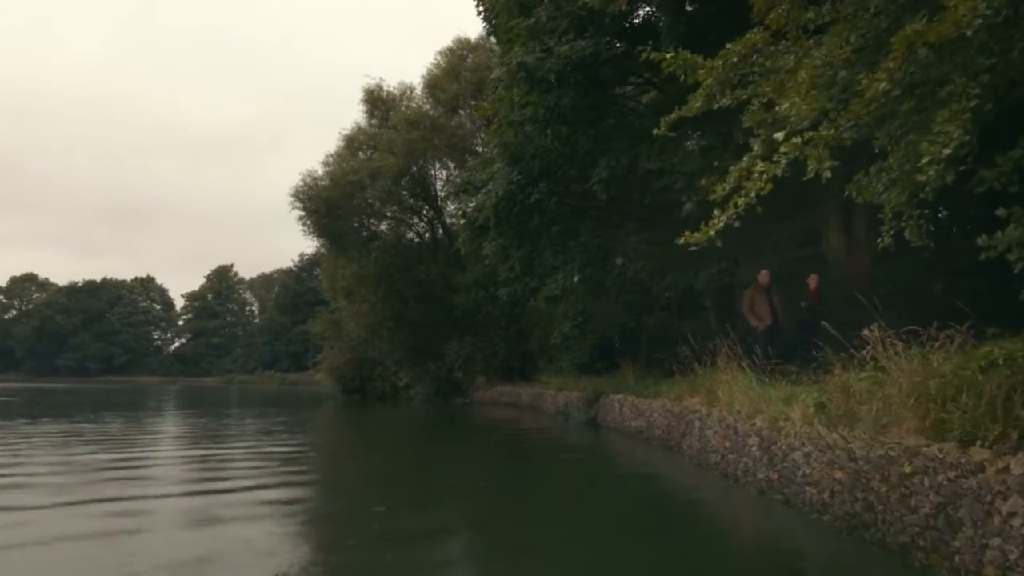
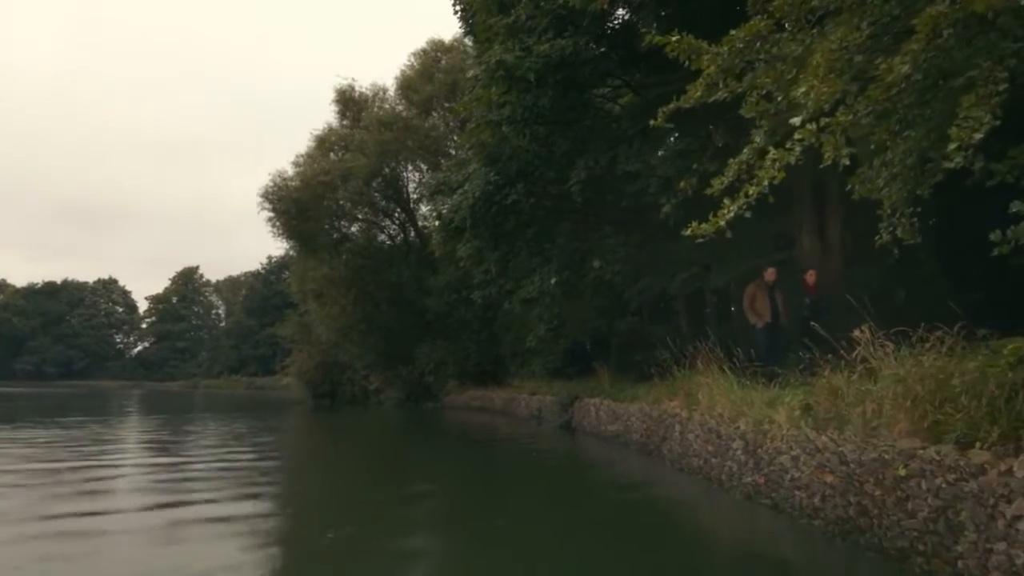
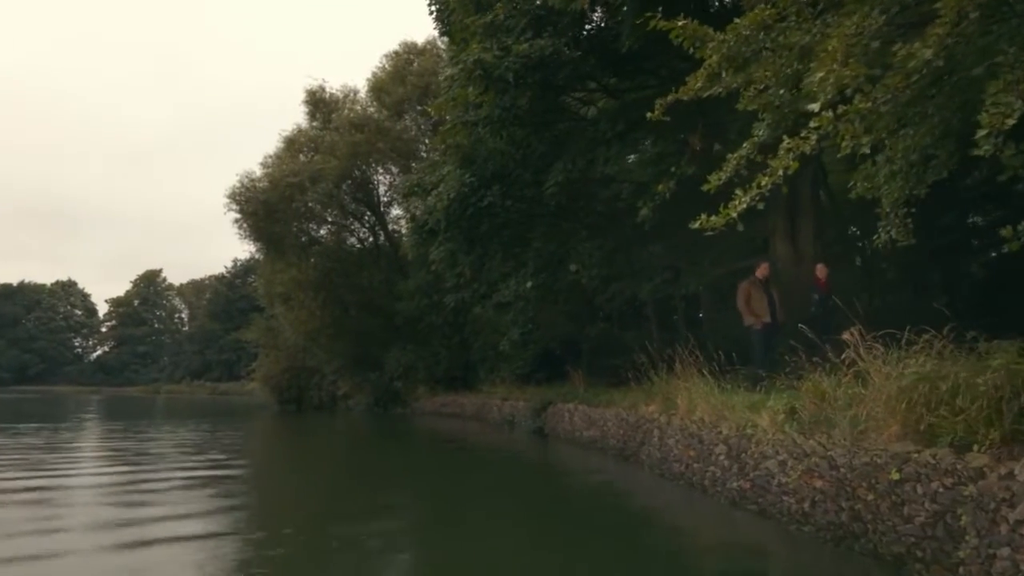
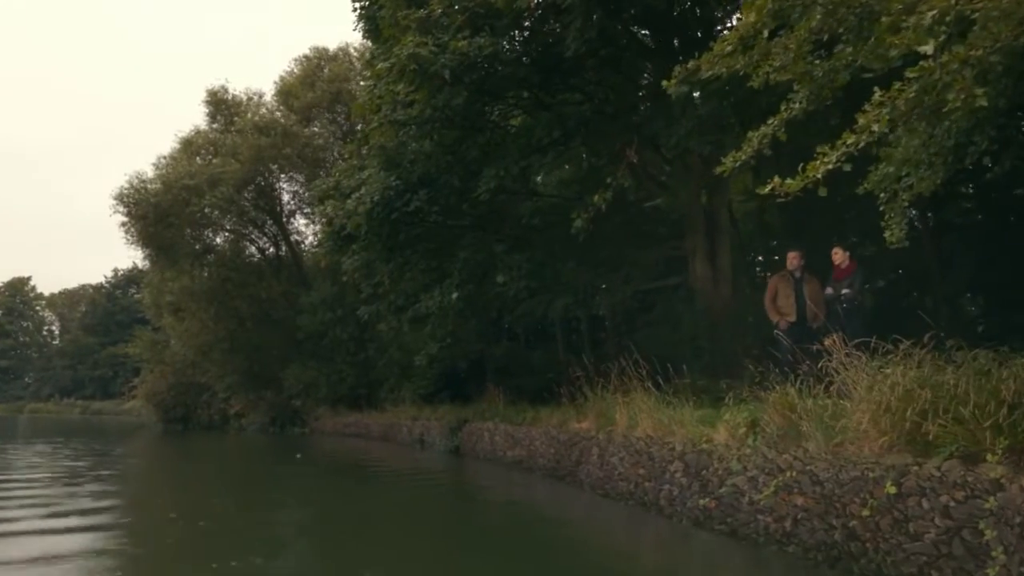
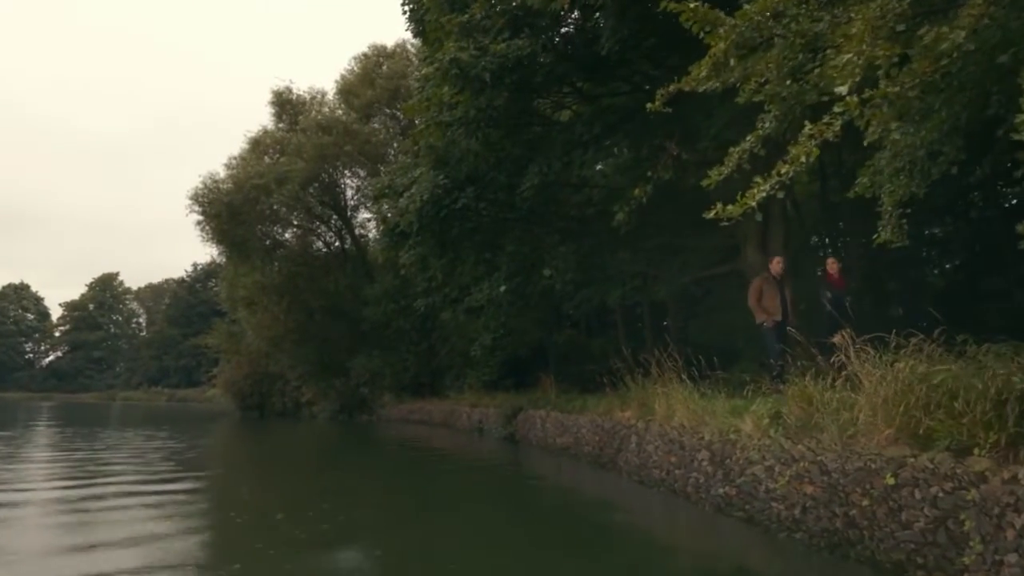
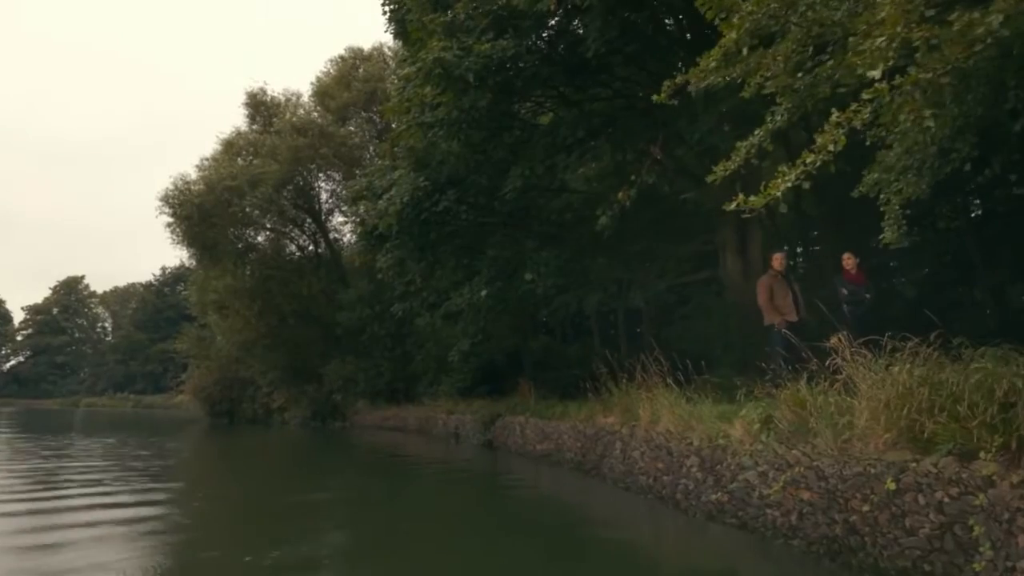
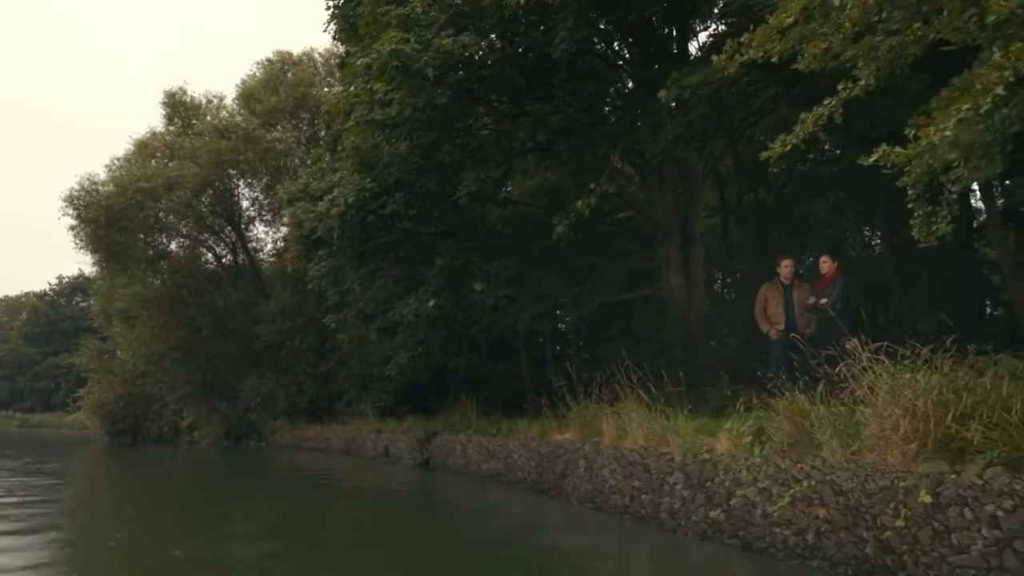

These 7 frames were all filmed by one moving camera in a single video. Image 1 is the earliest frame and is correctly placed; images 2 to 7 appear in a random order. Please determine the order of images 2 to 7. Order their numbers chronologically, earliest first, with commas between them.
2, 3, 5, 6, 4, 7
